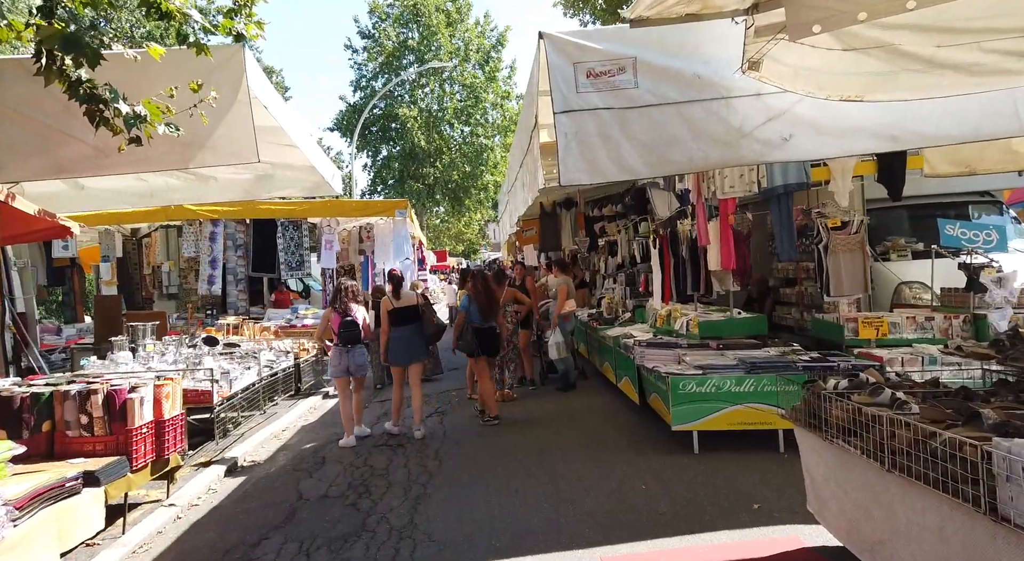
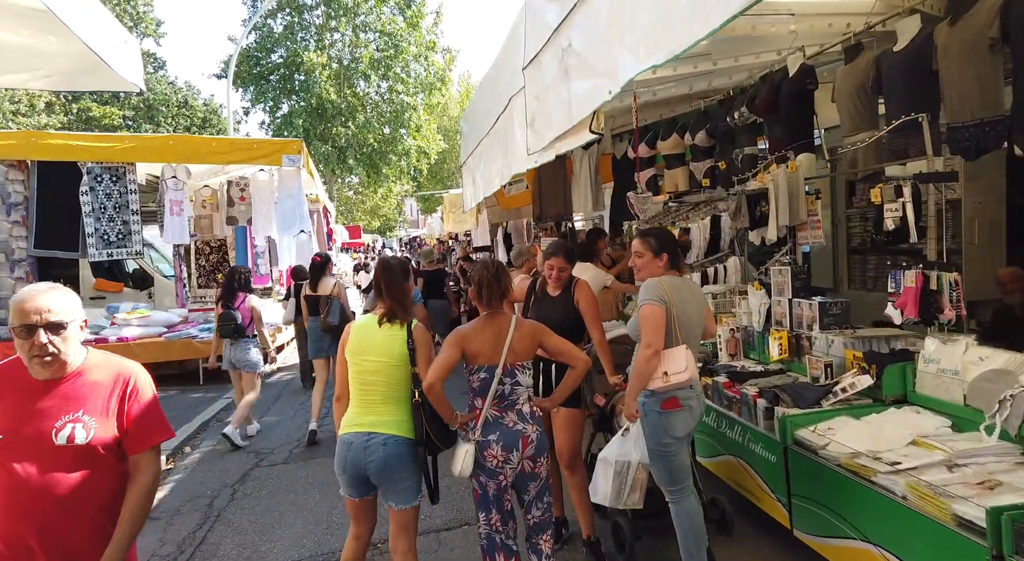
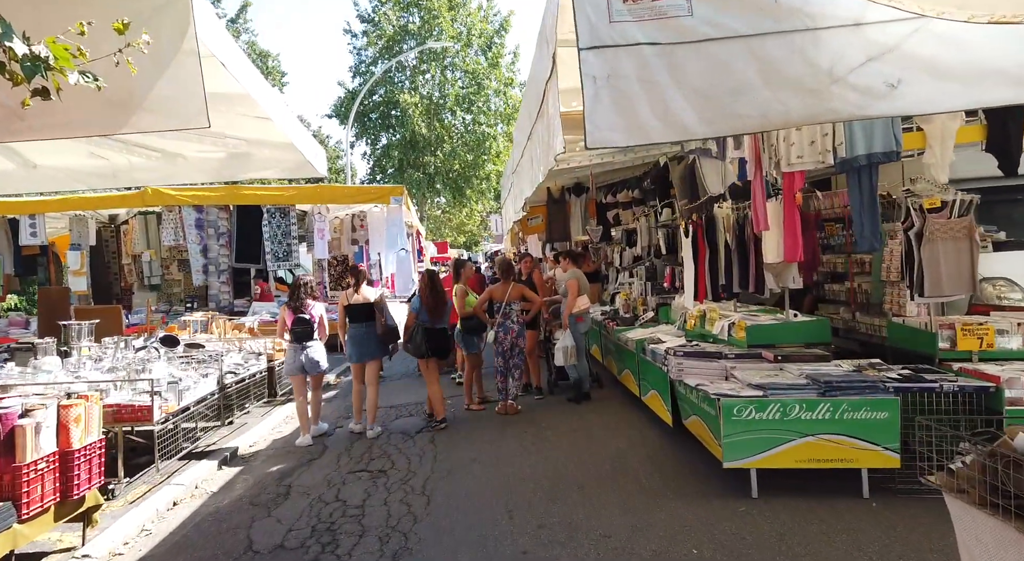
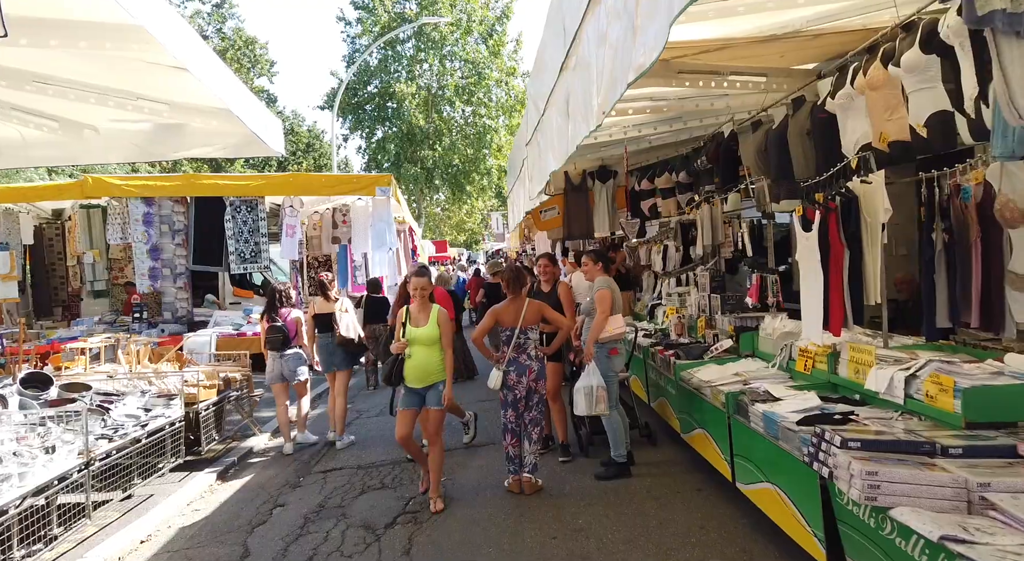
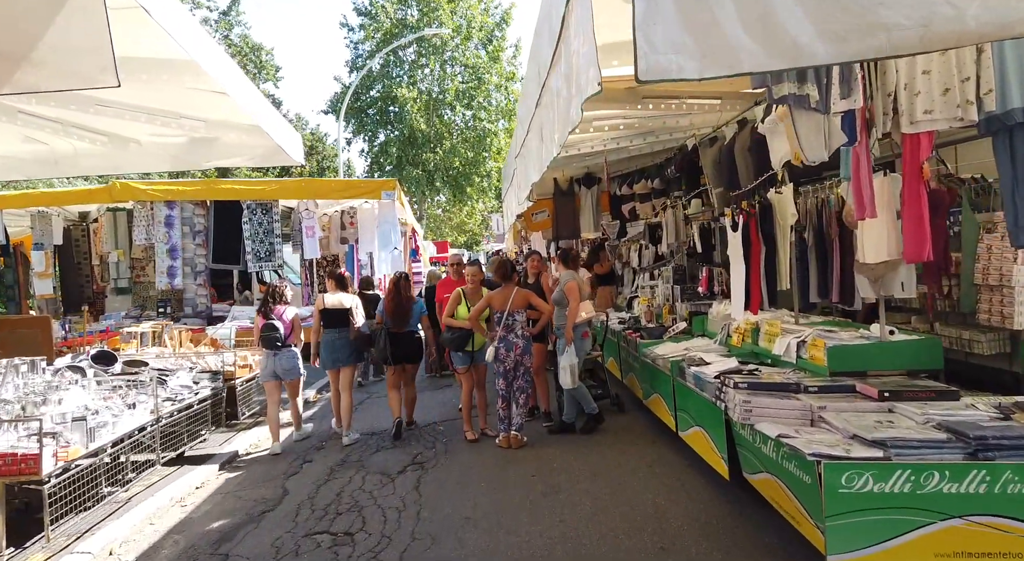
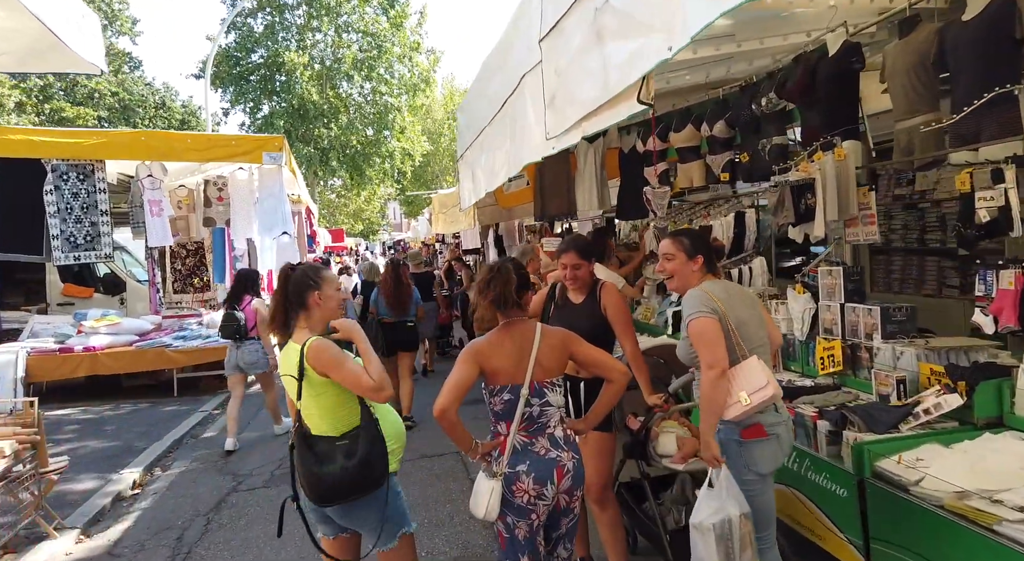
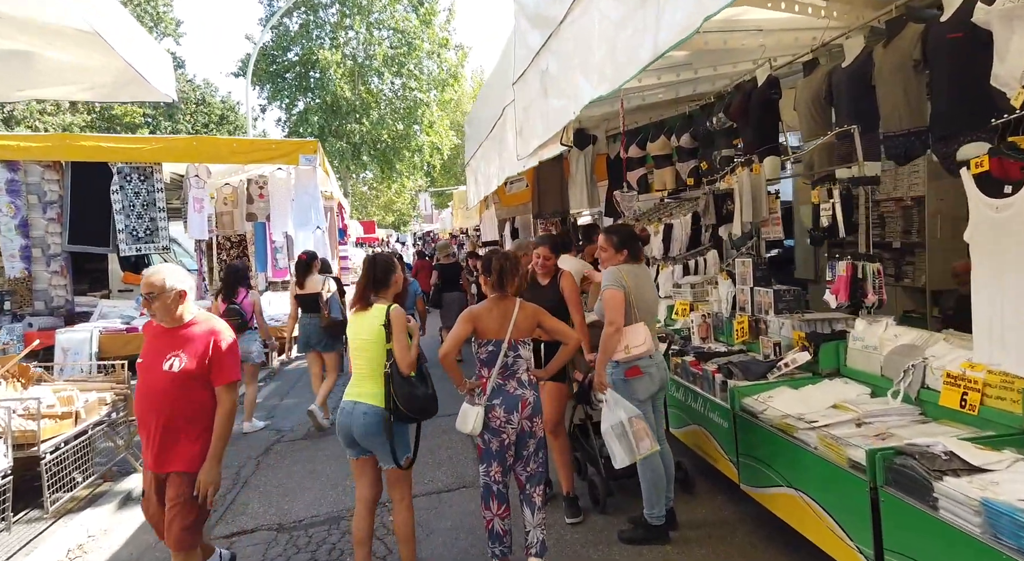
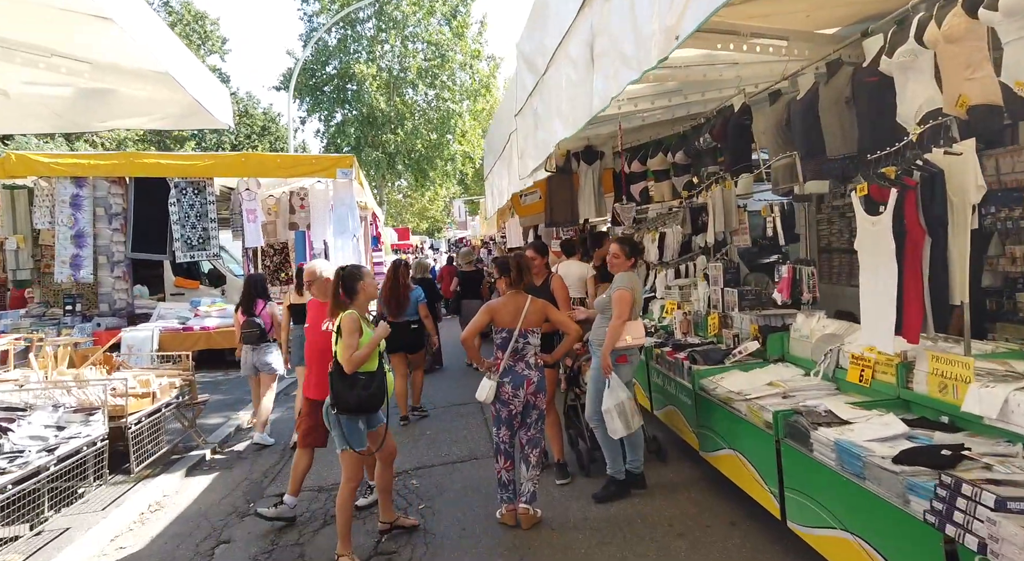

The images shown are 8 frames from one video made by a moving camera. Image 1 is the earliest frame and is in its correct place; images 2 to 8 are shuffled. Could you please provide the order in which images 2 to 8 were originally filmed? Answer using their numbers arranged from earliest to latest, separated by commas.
3, 5, 4, 8, 7, 2, 6
